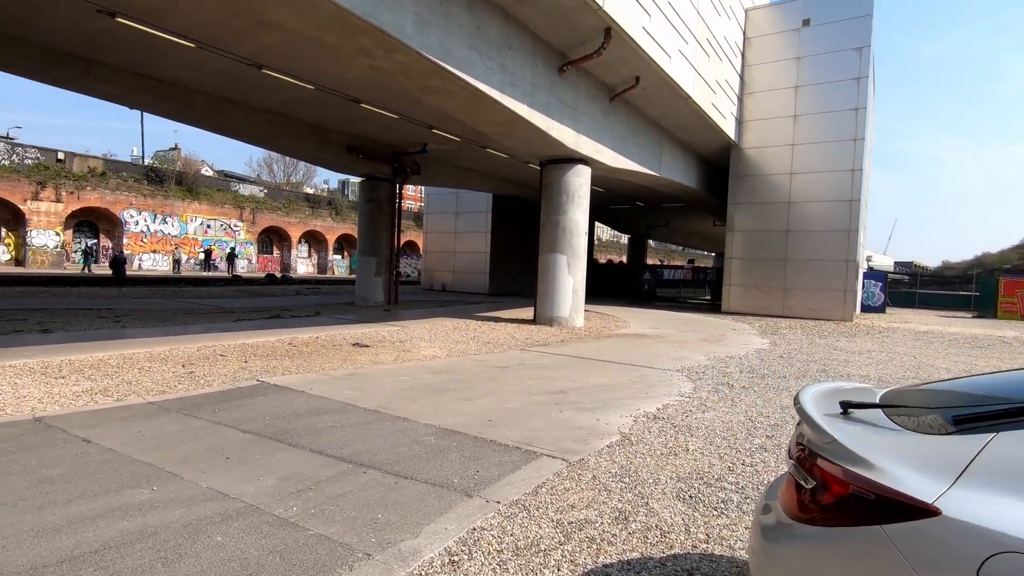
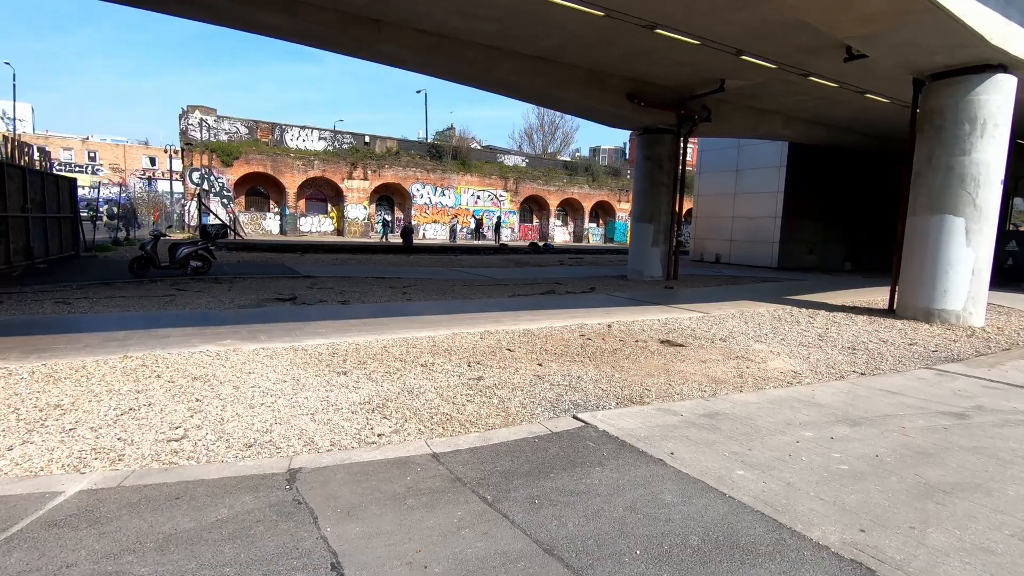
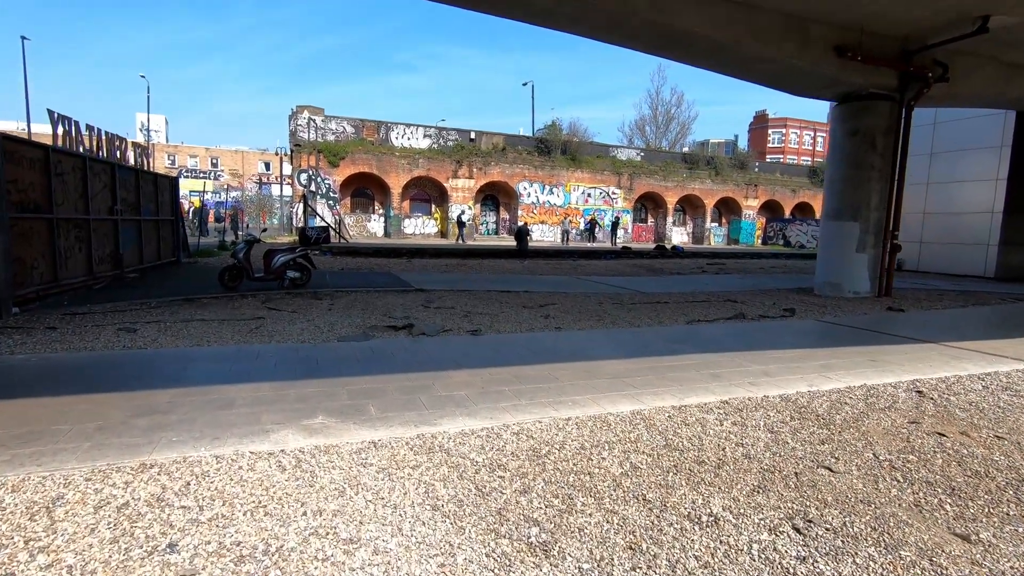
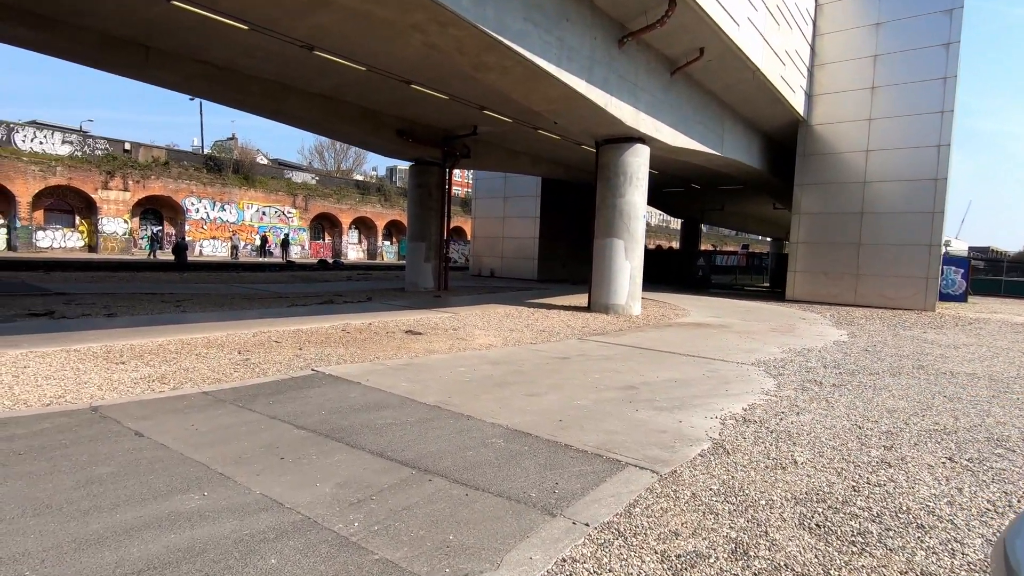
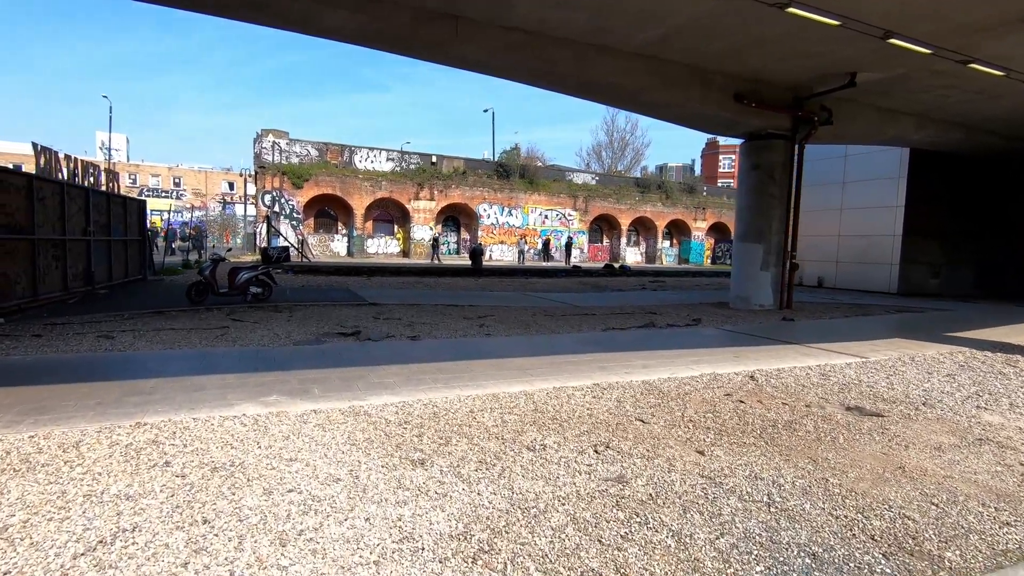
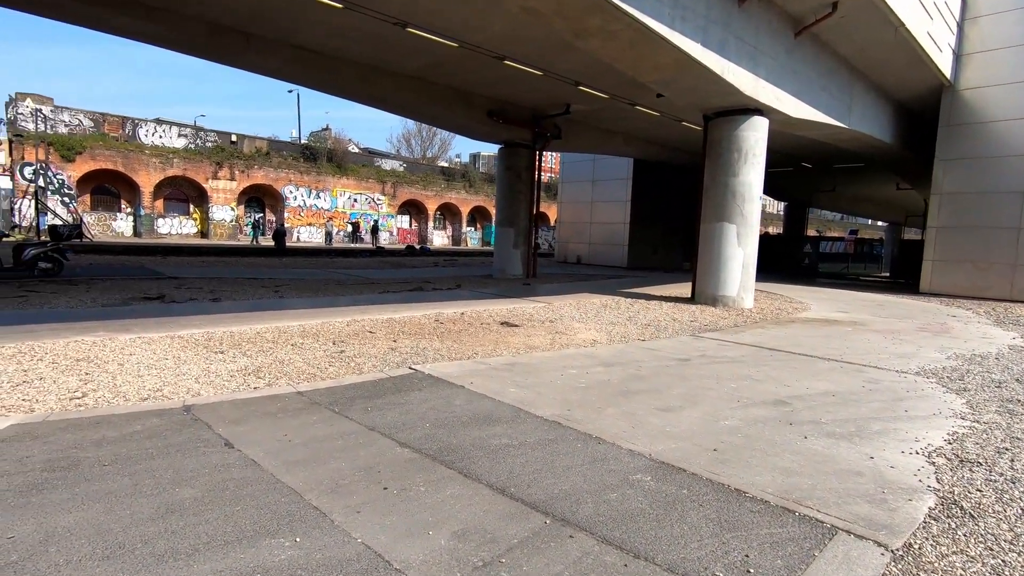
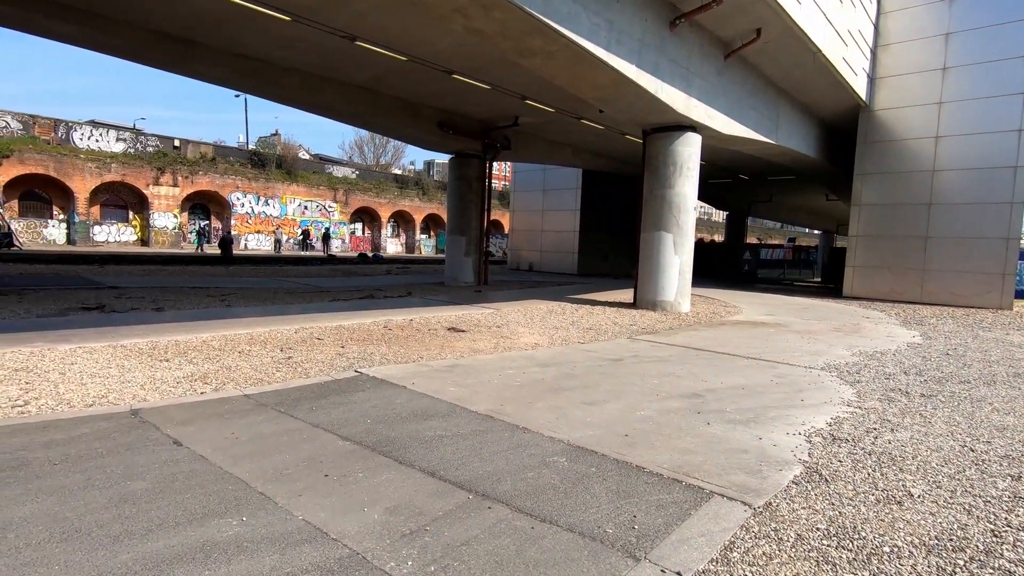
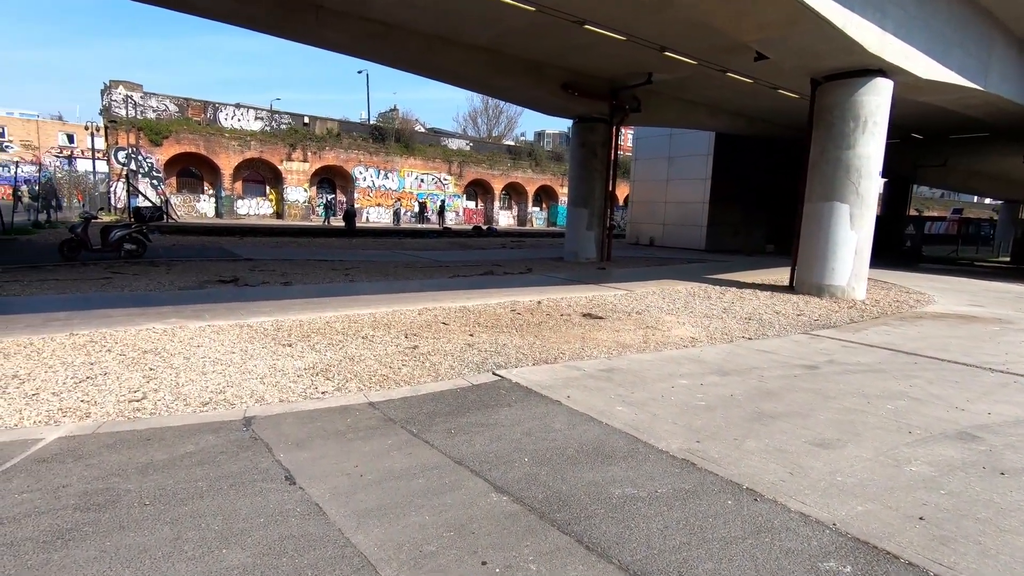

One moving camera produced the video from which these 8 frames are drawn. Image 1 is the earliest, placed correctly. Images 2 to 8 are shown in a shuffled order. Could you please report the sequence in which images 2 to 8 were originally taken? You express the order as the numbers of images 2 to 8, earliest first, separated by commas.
4, 7, 6, 8, 2, 5, 3
